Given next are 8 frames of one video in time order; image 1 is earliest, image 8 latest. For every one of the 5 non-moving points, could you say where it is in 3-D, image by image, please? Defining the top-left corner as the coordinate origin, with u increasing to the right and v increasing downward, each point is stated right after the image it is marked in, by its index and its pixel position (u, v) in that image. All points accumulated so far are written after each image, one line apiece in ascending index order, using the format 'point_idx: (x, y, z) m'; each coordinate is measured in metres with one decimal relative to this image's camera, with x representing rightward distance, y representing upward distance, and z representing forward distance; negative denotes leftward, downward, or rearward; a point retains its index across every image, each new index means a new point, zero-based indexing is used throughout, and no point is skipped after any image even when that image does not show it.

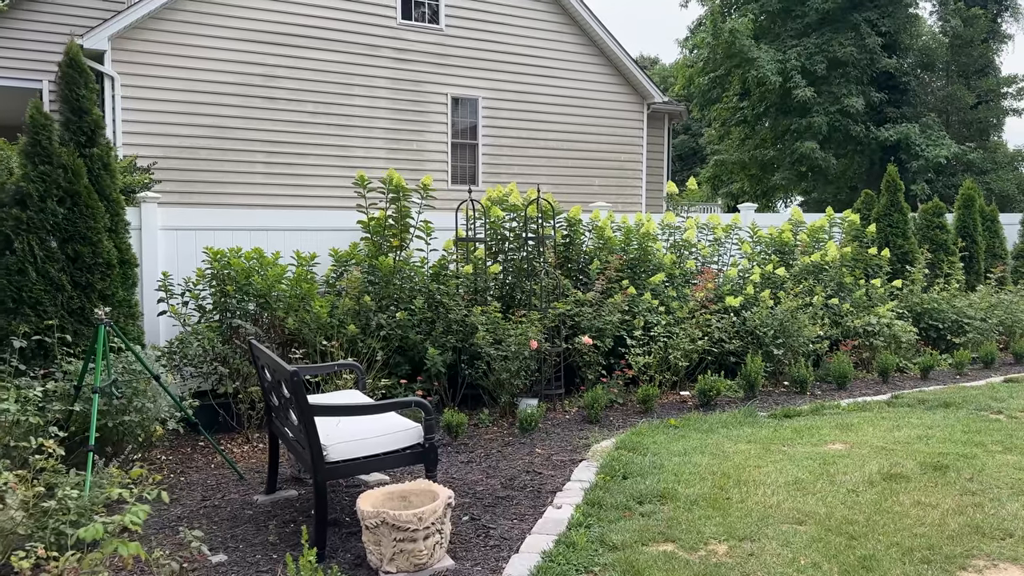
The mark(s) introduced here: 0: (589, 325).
0: (+0.6, -0.3, +5.9) m
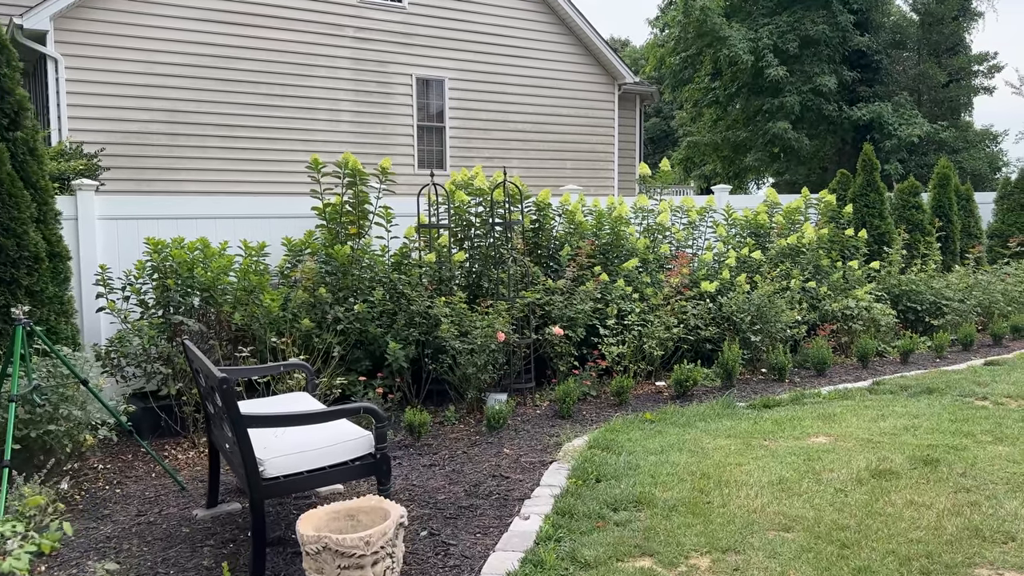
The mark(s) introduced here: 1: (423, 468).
0: (+0.3, -0.2, +5.7) m
1: (-0.4, -0.9, +4.0) m
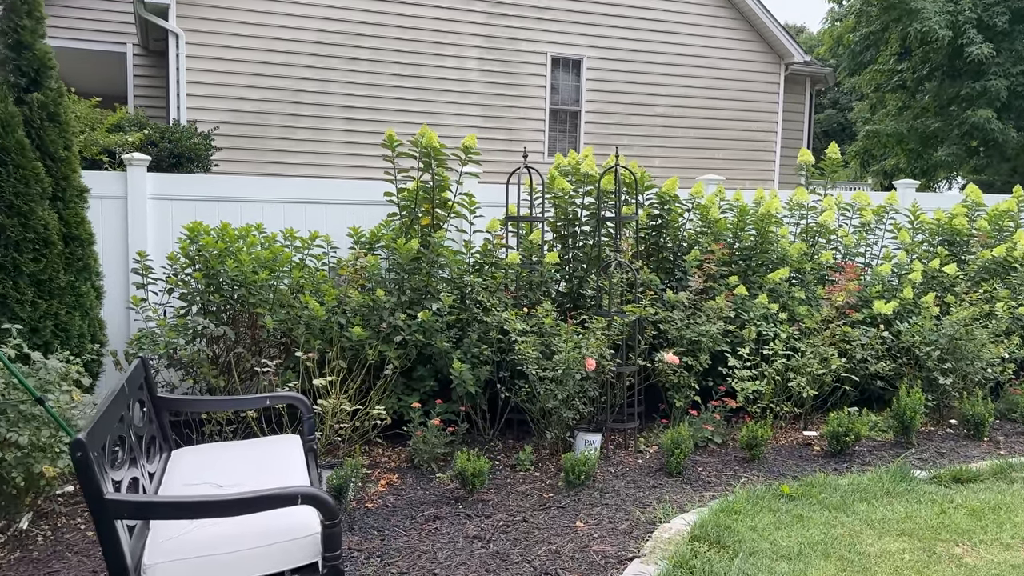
0: (+0.9, -0.3, +4.4) m
1: (-0.2, -0.9, +3.0) m
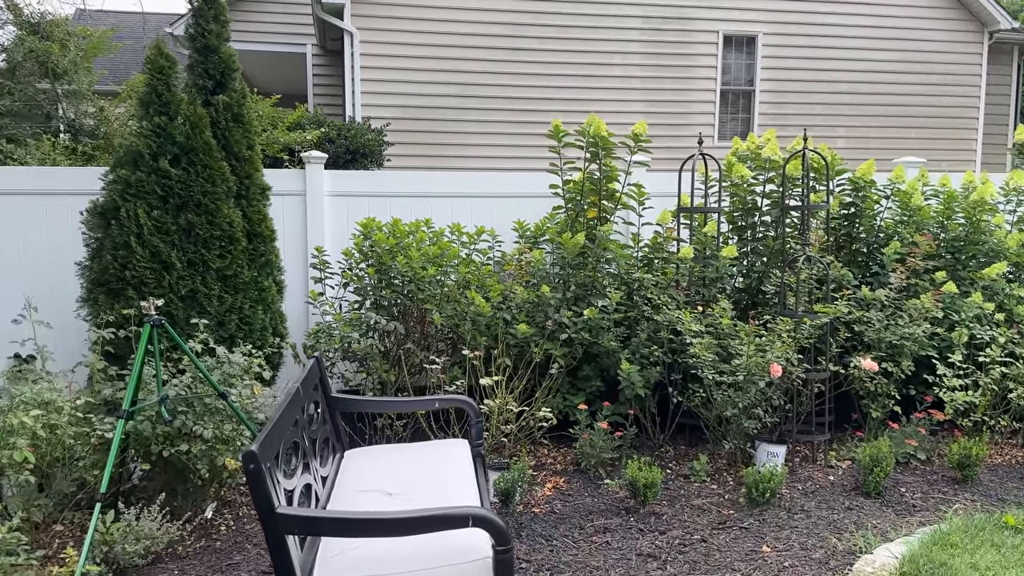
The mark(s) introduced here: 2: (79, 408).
0: (+1.8, -0.3, +4.0) m
1: (+0.4, -0.9, +2.8) m
2: (-1.4, -0.4, +2.5) m
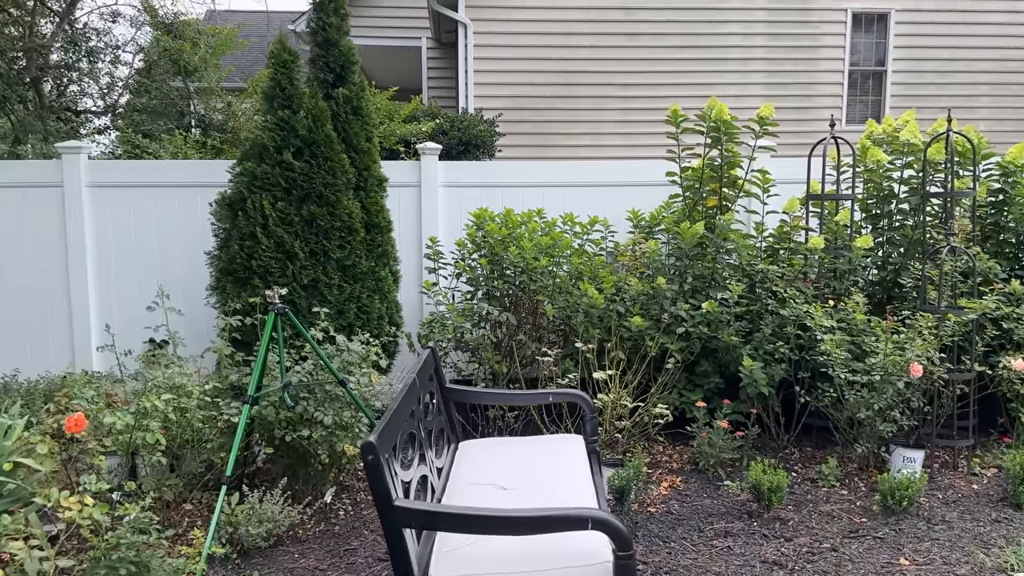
0: (+2.3, -0.2, +3.6) m
1: (+0.8, -0.9, +2.6) m
2: (-1.0, -0.3, +2.6) m
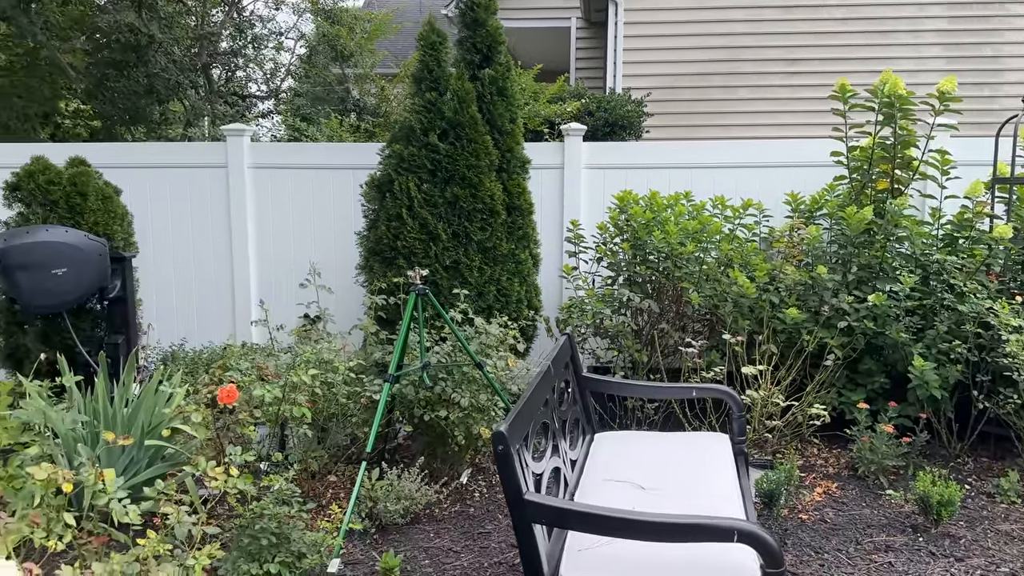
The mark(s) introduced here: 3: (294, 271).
0: (+2.9, -0.2, +3.1) m
1: (+1.2, -0.9, +2.4) m
2: (-0.5, -0.3, +2.7) m
3: (-1.2, +0.1, +4.3) m
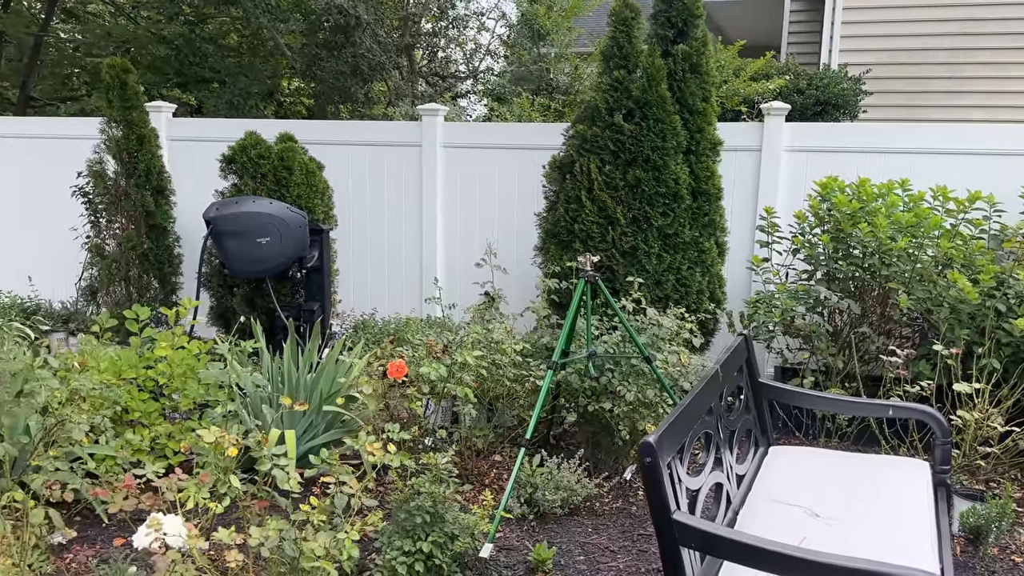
0: (+3.5, -0.4, +2.3) m
1: (+1.6, -0.9, +2.0) m
2: (0.0, -0.2, +2.7) m
3: (-0.2, +0.2, +4.3) m
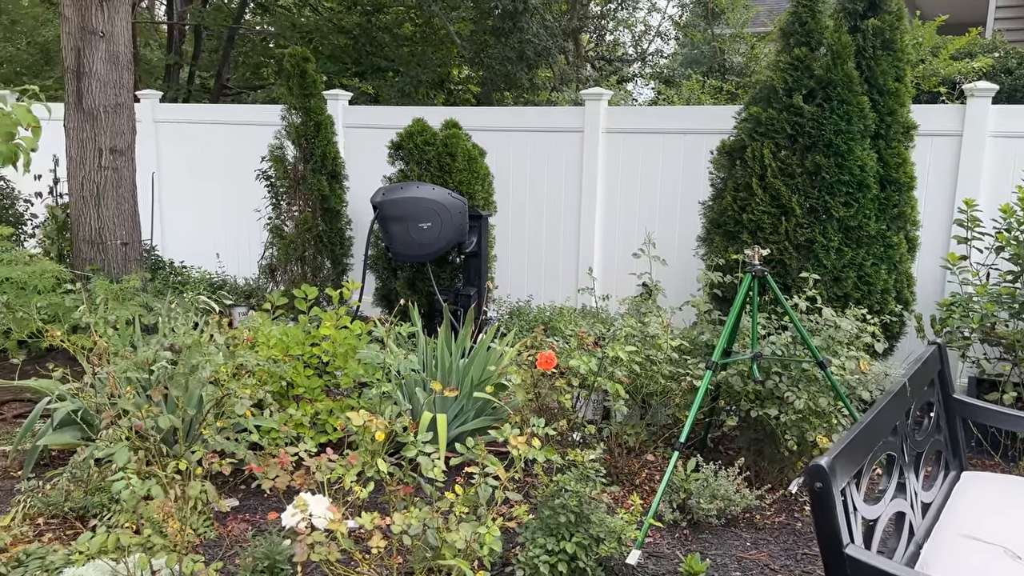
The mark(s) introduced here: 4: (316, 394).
0: (+3.8, -0.5, +1.5) m
1: (+1.9, -1.0, +1.6) m
2: (+0.5, -0.2, +2.5) m
3: (+0.7, +0.3, +4.2) m
4: (-0.6, -0.3, +2.3) m
